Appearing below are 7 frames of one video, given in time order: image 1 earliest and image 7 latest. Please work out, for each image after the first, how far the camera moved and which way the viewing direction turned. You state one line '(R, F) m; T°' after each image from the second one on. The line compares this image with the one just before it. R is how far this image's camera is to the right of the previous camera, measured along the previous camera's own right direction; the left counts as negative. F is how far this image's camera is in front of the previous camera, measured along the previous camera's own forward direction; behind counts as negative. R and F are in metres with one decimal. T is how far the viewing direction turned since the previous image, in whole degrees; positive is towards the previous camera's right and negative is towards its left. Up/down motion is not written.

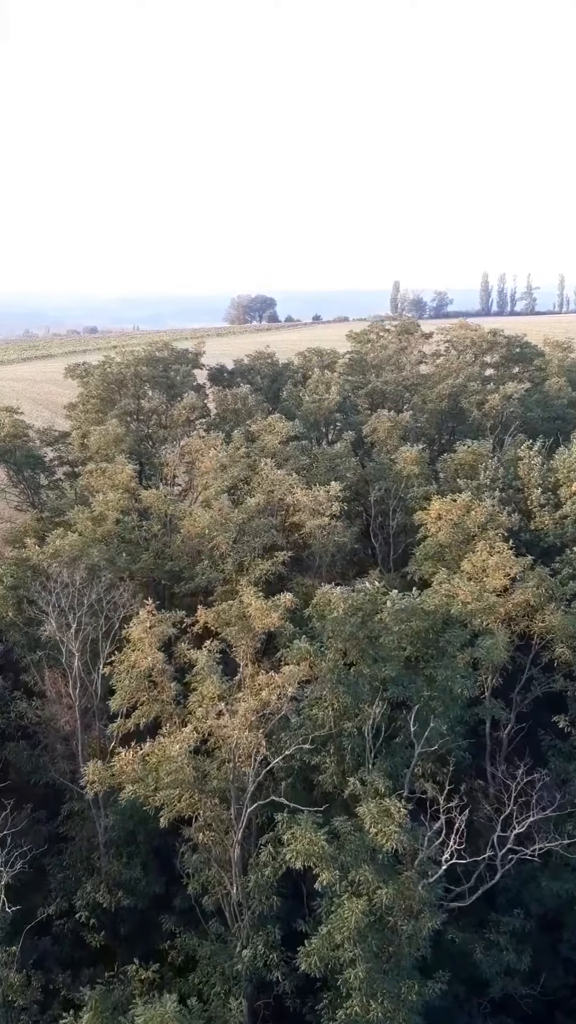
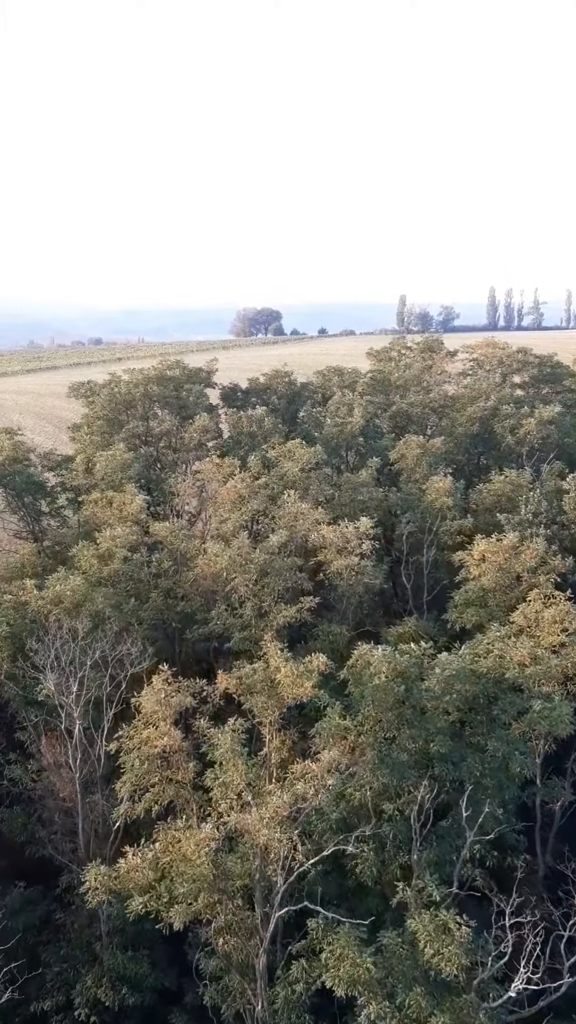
(-0.6, +2.5) m; 0°
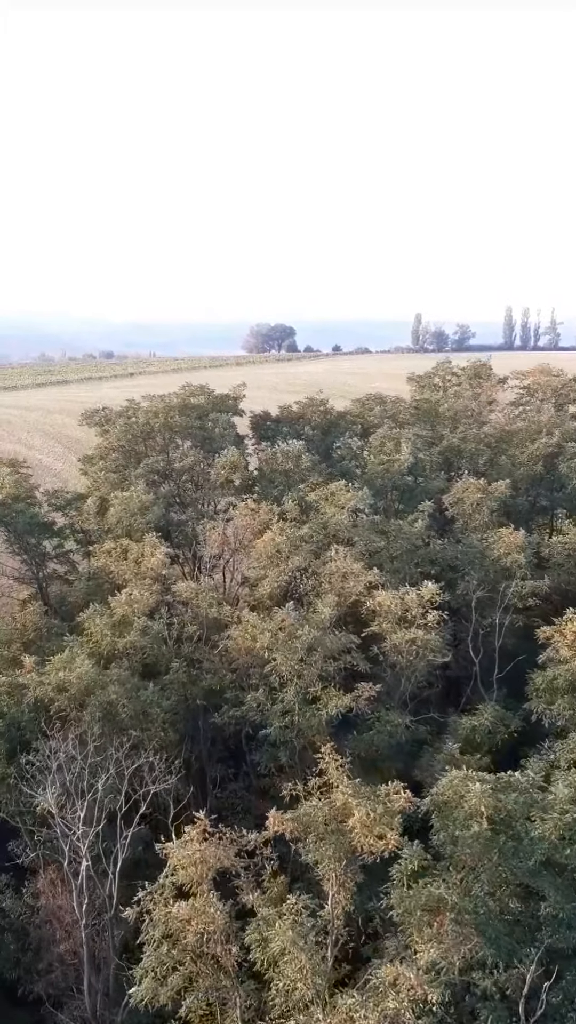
(-1.0, +3.9) m; -1°
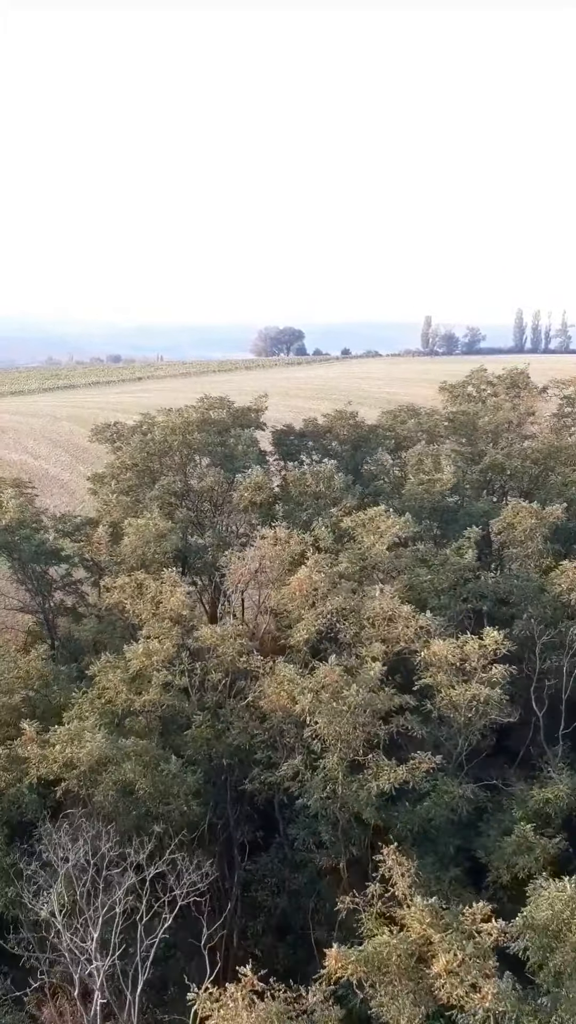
(-0.7, +2.6) m; 0°
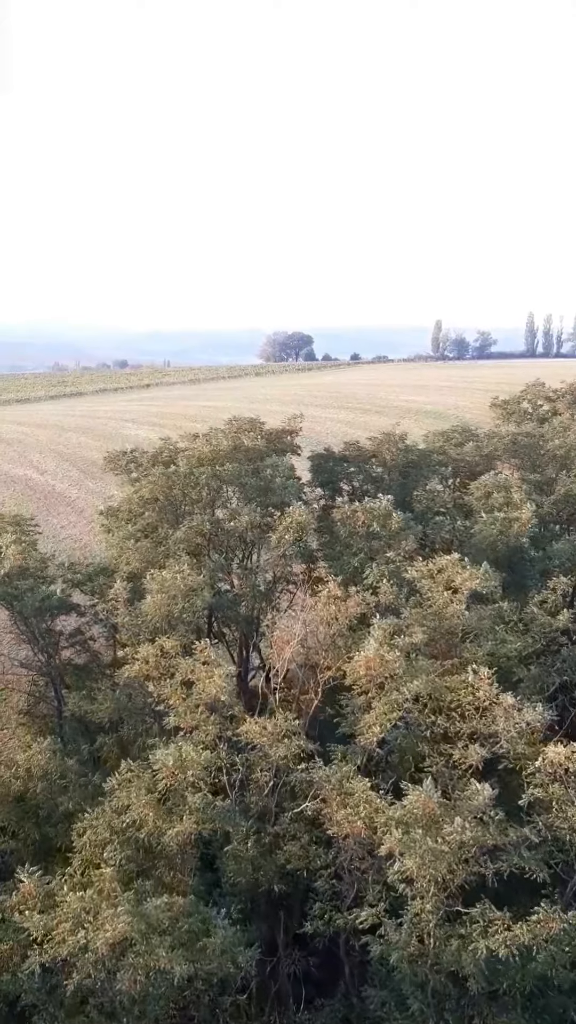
(-1.0, +3.9) m; 0°
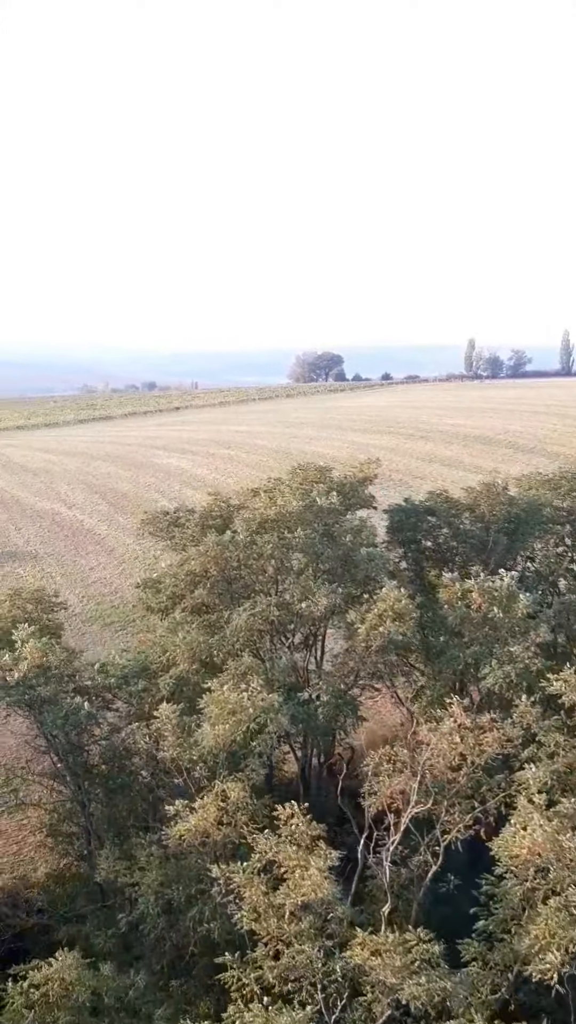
(-1.2, +4.7) m; -2°
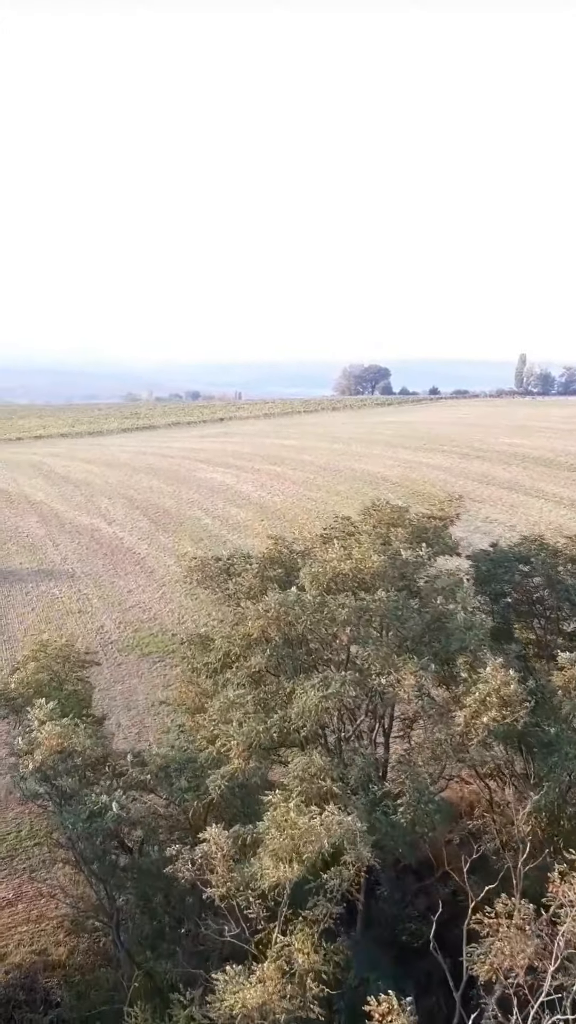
(-0.7, +3.1) m; -3°
